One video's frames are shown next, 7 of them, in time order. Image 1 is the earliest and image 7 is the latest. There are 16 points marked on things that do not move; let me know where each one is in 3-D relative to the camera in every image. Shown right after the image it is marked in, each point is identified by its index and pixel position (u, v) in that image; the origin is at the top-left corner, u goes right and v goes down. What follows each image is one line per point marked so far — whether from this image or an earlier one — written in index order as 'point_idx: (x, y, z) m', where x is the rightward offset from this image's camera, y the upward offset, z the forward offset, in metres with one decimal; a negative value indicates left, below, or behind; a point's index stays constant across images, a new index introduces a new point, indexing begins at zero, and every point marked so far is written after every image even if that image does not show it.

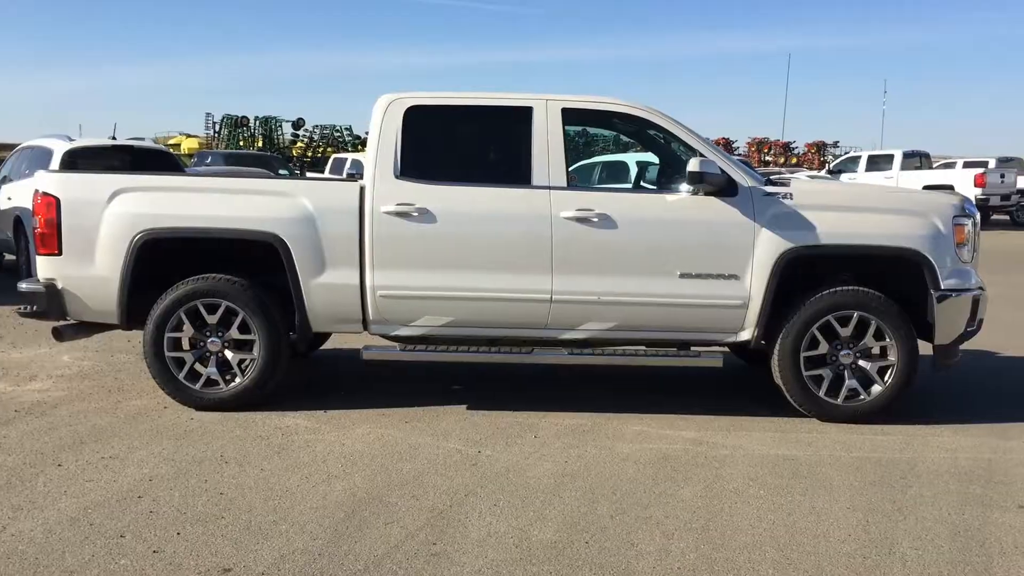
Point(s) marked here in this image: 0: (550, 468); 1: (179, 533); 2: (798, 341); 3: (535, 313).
0: (+0.2, -0.9, +4.3) m
1: (-1.3, -1.0, +3.3) m
2: (+1.8, -0.3, +5.4) m
3: (+0.2, -0.2, +5.5) m
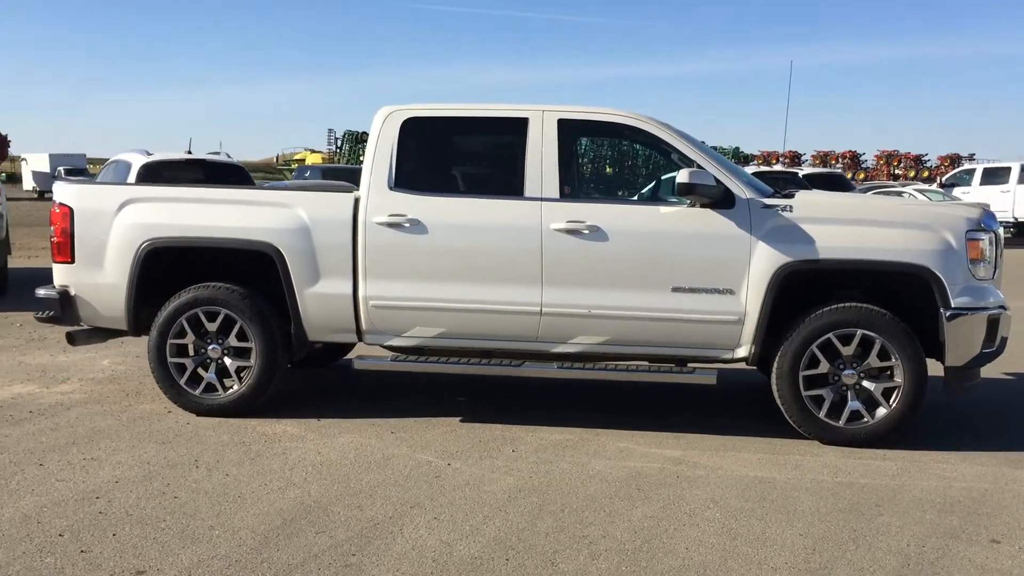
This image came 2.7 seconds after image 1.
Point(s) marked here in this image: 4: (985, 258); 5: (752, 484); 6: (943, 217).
0: (0.0, -1.0, +4.3) m
1: (-1.6, -1.0, +3.4) m
2: (+1.7, -0.4, +5.1) m
3: (+0.1, -0.2, +5.5) m
4: (+2.8, +0.2, +5.1) m
5: (+1.2, -1.0, +4.2) m
6: (+2.6, +0.4, +5.1) m
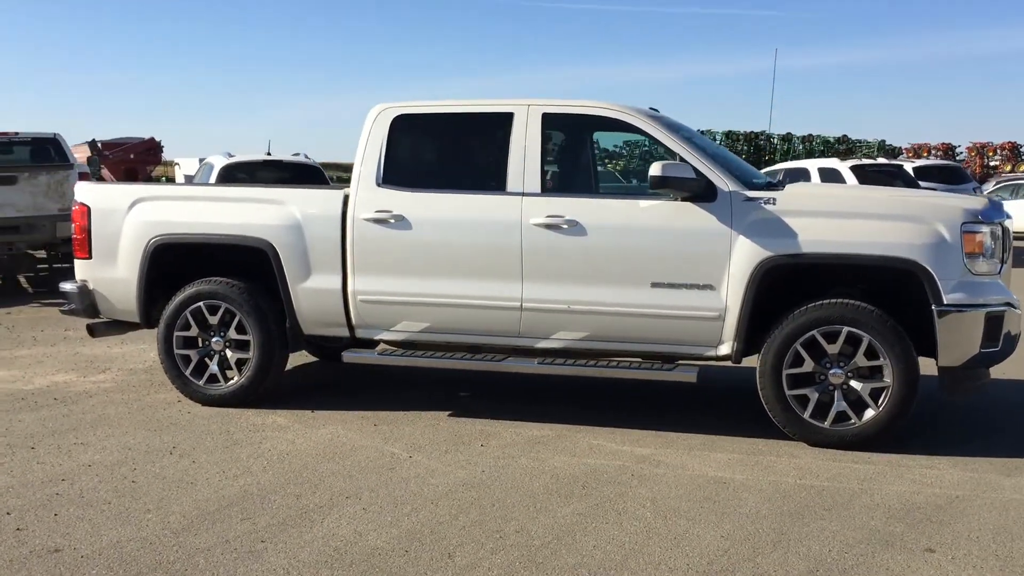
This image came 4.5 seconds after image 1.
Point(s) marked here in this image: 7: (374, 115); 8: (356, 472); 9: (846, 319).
0: (-0.3, -0.9, +4.3) m
1: (-1.9, -1.0, +3.6) m
2: (+1.6, -0.4, +4.9) m
3: (0.0, -0.2, +5.4) m
4: (+2.7, +0.2, +4.8) m
5: (+0.9, -1.0, +4.1) m
6: (+2.4, +0.4, +4.8) m
7: (-1.0, +1.2, +5.9) m
8: (-0.8, -0.9, +4.3) m
9: (+1.9, -0.2, +4.8) m
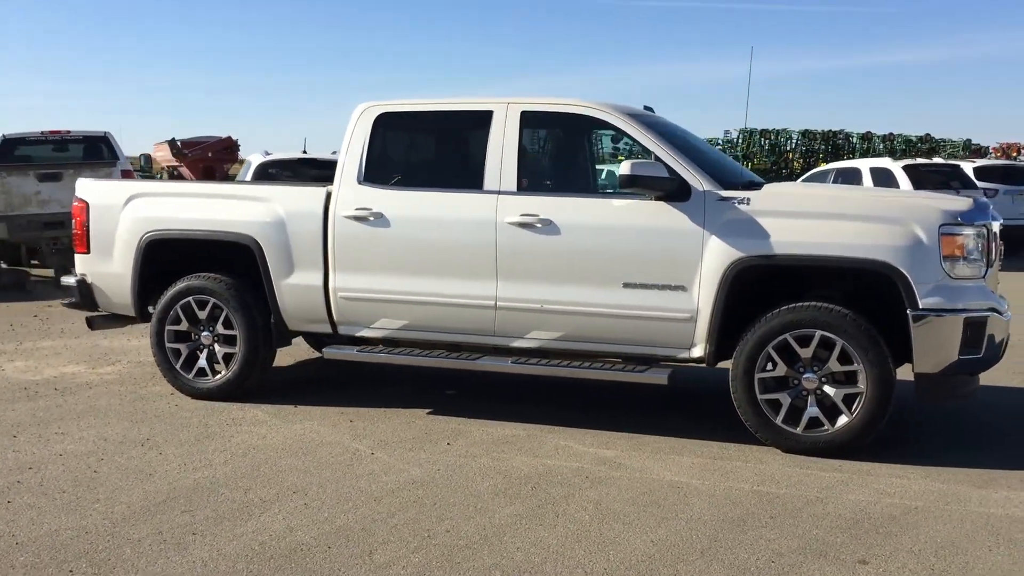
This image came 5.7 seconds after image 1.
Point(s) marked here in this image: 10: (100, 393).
0: (-0.5, -0.9, +4.3) m
1: (-2.2, -0.9, +3.7) m
2: (+1.4, -0.4, +4.8) m
3: (-0.2, -0.2, +5.4) m
4: (+2.5, +0.2, +4.6) m
5: (+0.7, -1.0, +4.1) m
6: (+2.2, +0.4, +4.6) m
7: (-1.1, +1.2, +5.9) m
8: (-1.0, -0.9, +4.4) m
9: (+1.7, -0.2, +4.7) m
10: (-3.1, -0.8, +6.4) m
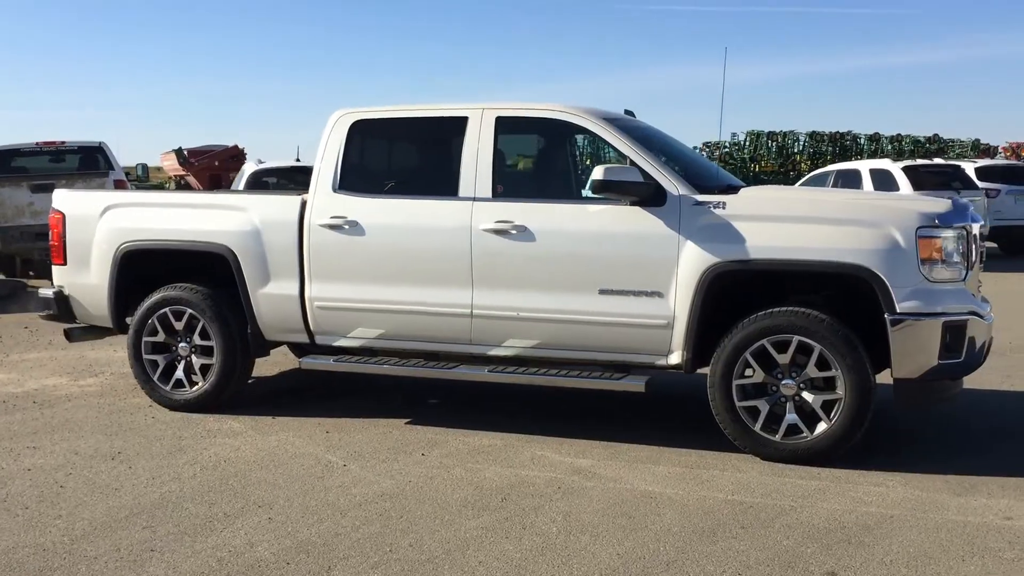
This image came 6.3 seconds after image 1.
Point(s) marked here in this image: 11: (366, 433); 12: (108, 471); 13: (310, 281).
0: (-0.6, -1.0, +4.2) m
1: (-2.3, -1.0, +3.7) m
2: (+1.2, -0.4, +4.8) m
3: (-0.3, -0.3, +5.4) m
4: (+2.3, +0.2, +4.5) m
5: (+0.6, -1.0, +4.0) m
6: (+2.0, +0.4, +4.6) m
7: (-1.2, +1.2, +5.8) m
8: (-1.2, -1.0, +4.3) m
9: (+1.6, -0.2, +4.6) m
10: (-3.3, -0.9, +6.4) m
11: (-0.9, -0.9, +5.4) m
12: (-2.1, -1.0, +4.5) m
13: (-1.3, 0.0, +5.7) m
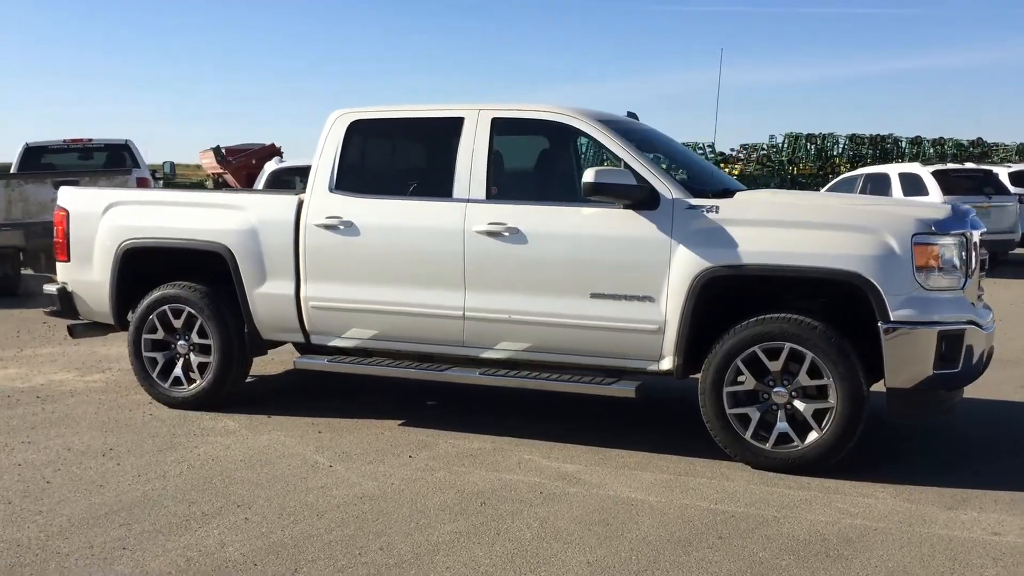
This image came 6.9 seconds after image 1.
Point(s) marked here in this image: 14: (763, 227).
0: (-0.7, -1.0, +4.2) m
1: (-2.5, -1.0, +3.7) m
2: (+1.2, -0.5, +4.7) m
3: (-0.4, -0.3, +5.4) m
4: (+2.2, +0.1, +4.4) m
5: (+0.5, -1.0, +4.0) m
6: (+2.0, +0.4, +4.5) m
7: (-1.2, +1.1, +5.9) m
8: (-1.2, -1.0, +4.3) m
9: (+1.5, -0.2, +4.6) m
10: (-3.3, -0.9, +6.4) m
11: (-1.0, -0.9, +5.4) m
12: (-2.2, -1.0, +4.5) m
13: (-1.4, 0.0, +5.7) m
14: (+1.4, +0.3, +4.6) m
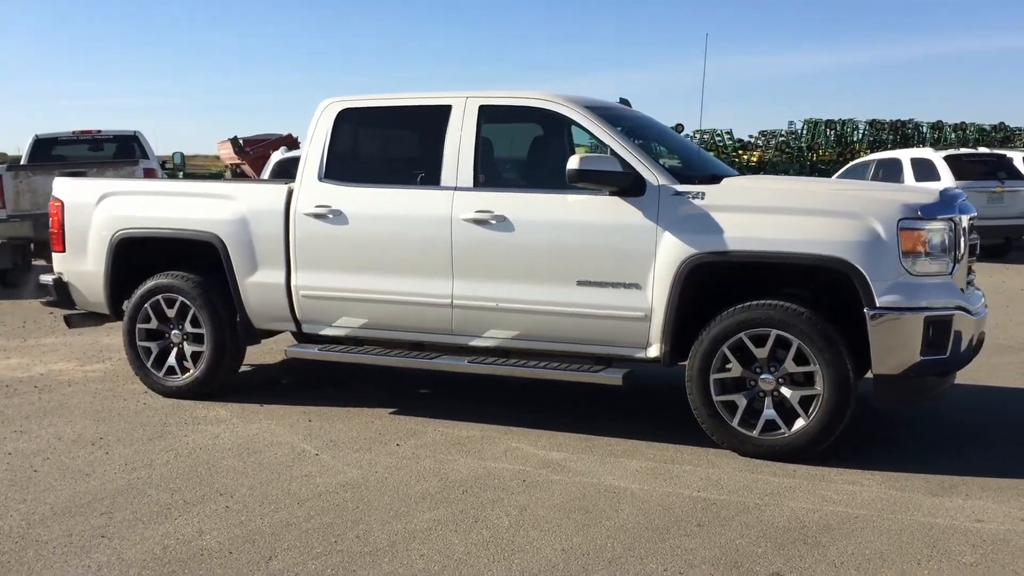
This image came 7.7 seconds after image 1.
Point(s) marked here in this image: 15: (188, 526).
0: (-0.8, -0.9, +4.2) m
1: (-2.5, -0.9, +3.7) m
2: (+1.1, -0.4, +4.7) m
3: (-0.4, -0.2, +5.4) m
4: (+2.2, +0.2, +4.4) m
5: (+0.4, -1.0, +4.0) m
6: (+1.9, +0.4, +4.4) m
7: (-1.3, +1.2, +5.8) m
8: (-1.3, -0.9, +4.4) m
9: (+1.4, -0.2, +4.5) m
10: (-3.3, -0.8, +6.5) m
11: (-1.0, -0.9, +5.4) m
12: (-2.3, -0.9, +4.5) m
13: (-1.4, +0.1, +5.7) m
14: (+1.3, +0.4, +4.6) m
15: (-1.3, -1.0, +3.5) m
